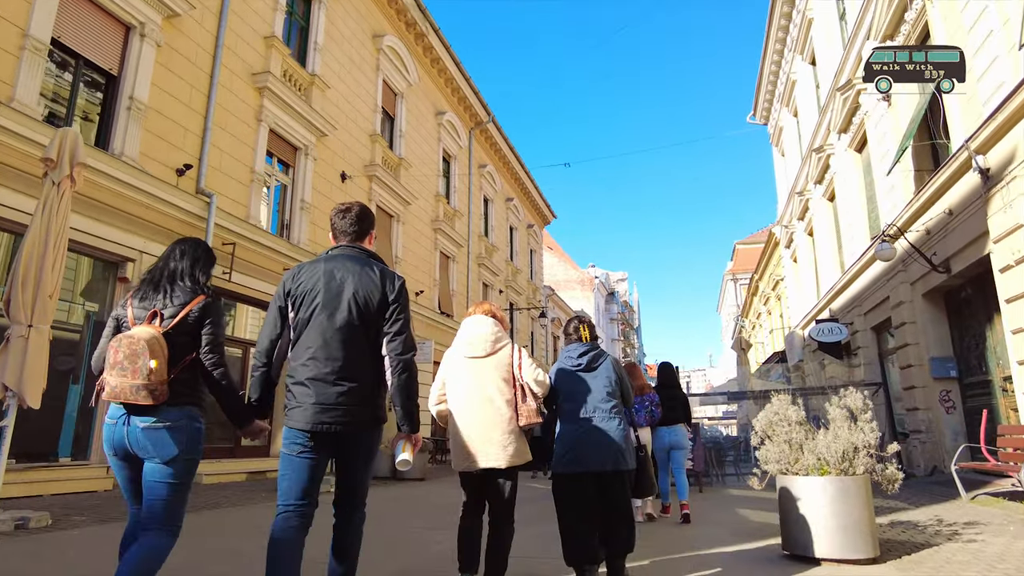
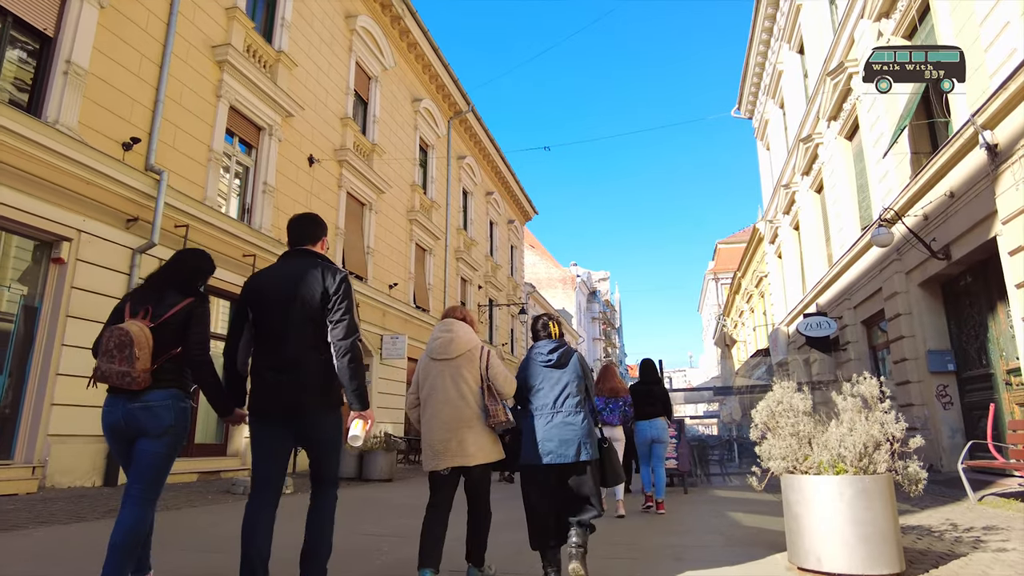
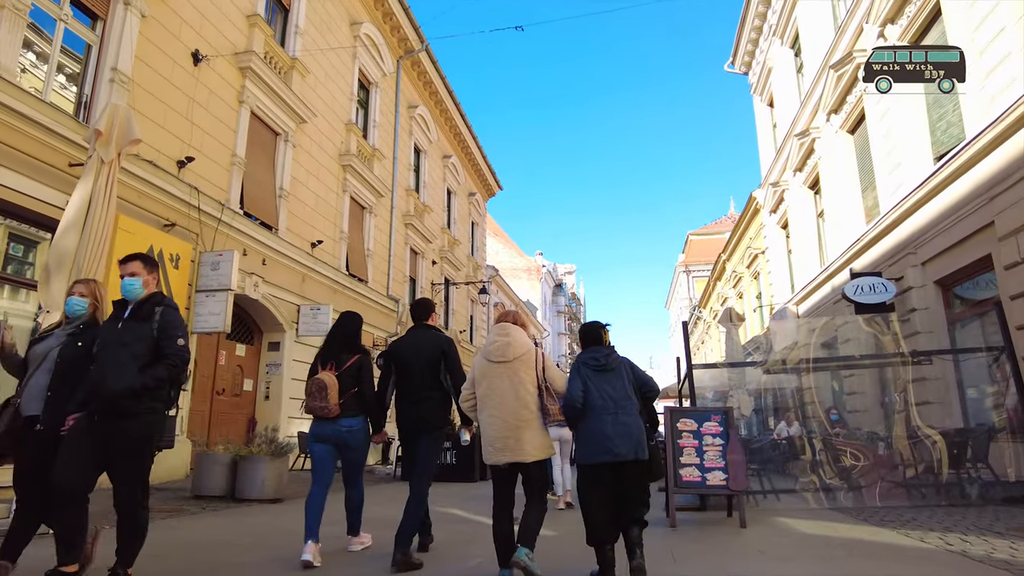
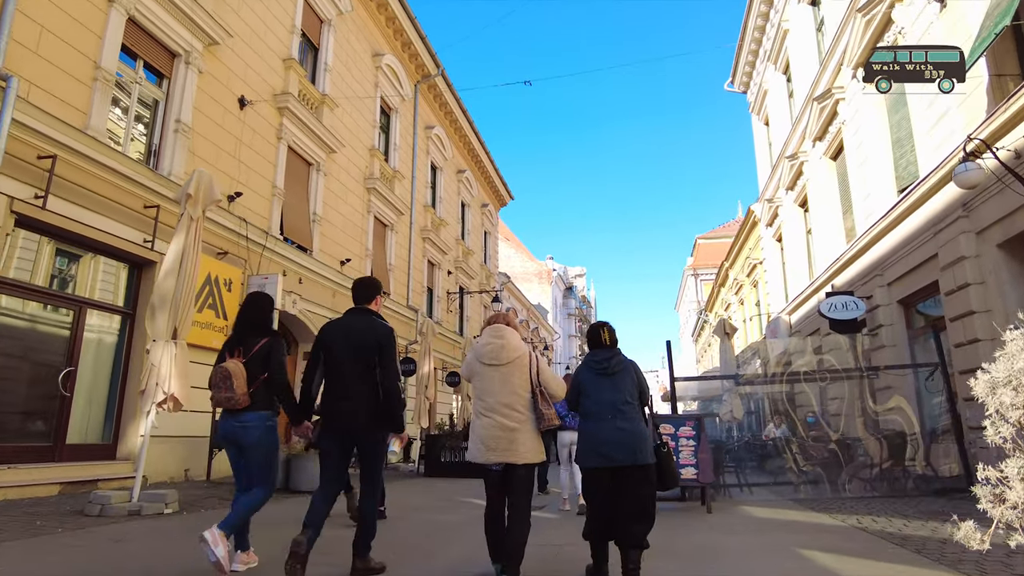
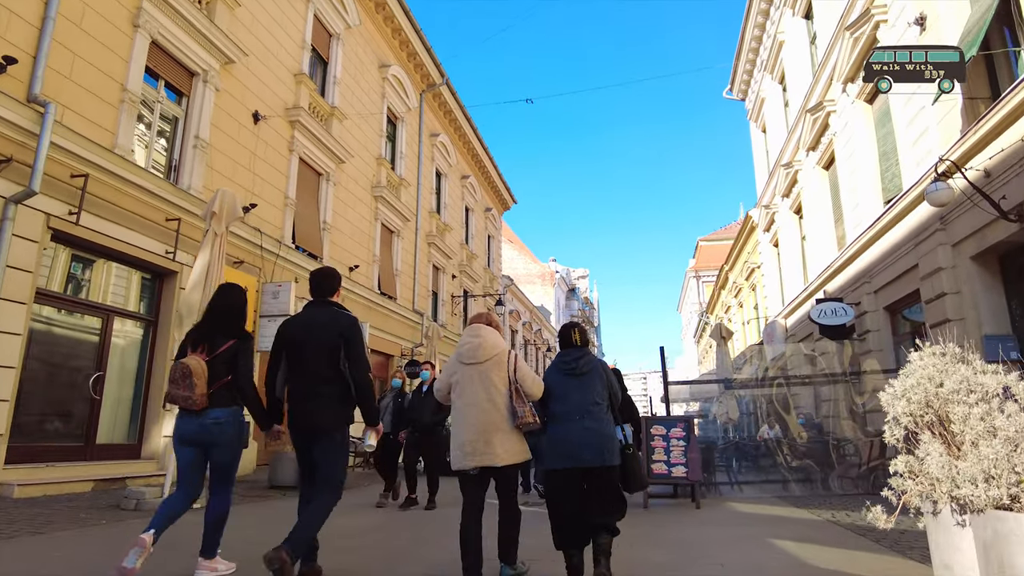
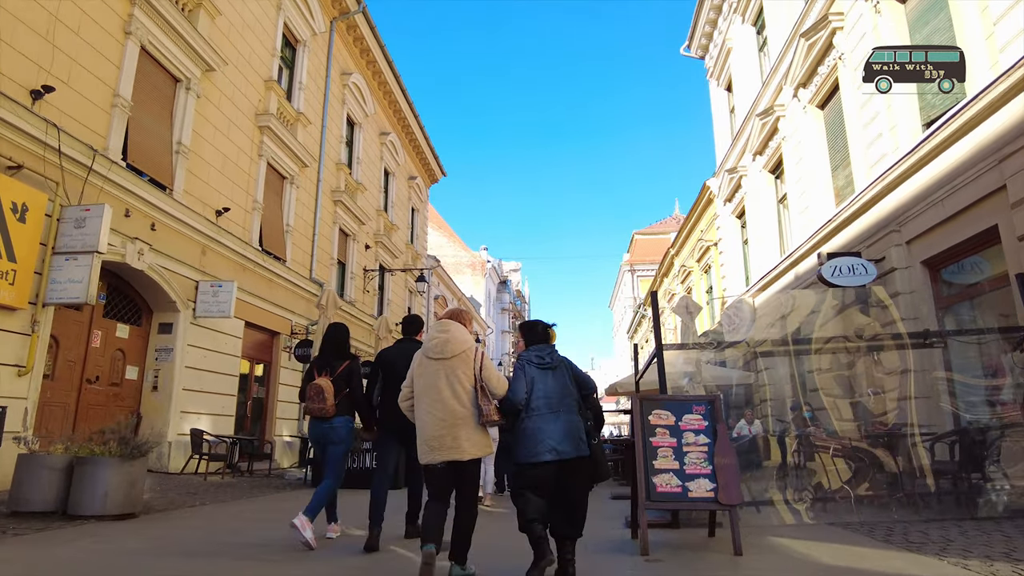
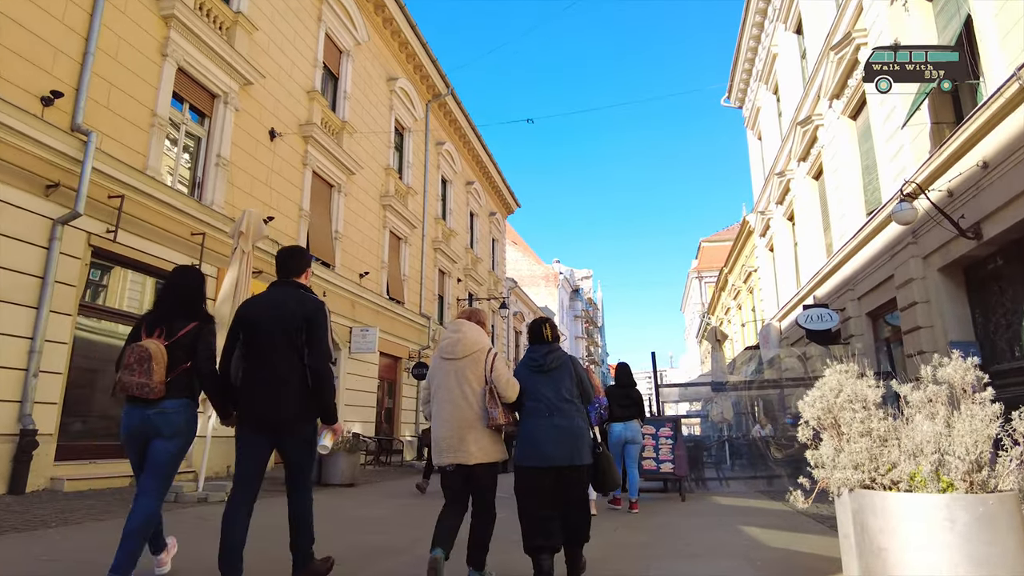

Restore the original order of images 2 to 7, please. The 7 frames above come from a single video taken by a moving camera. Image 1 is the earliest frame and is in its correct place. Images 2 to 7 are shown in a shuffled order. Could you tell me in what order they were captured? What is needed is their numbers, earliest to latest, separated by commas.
2, 7, 5, 4, 3, 6
